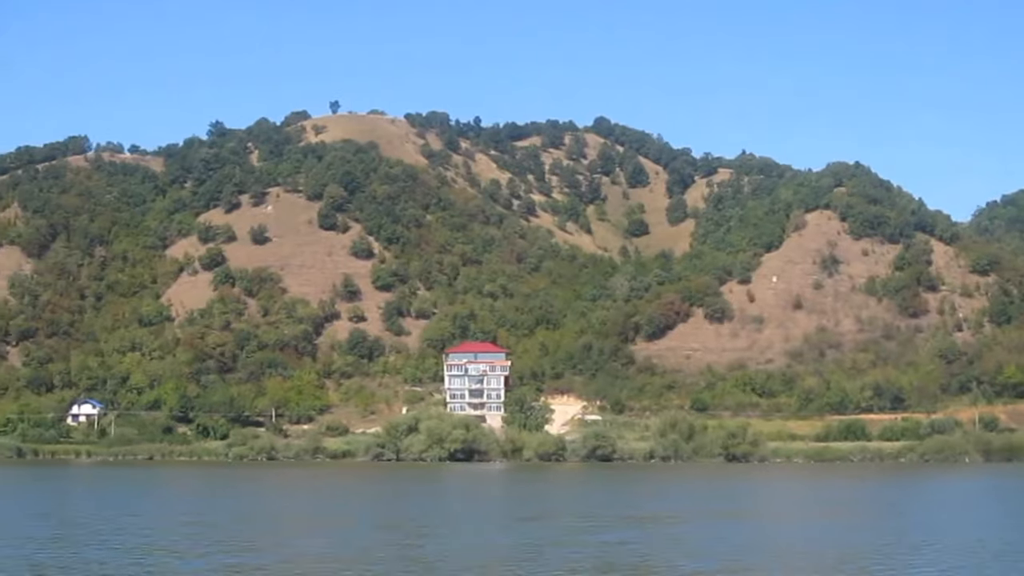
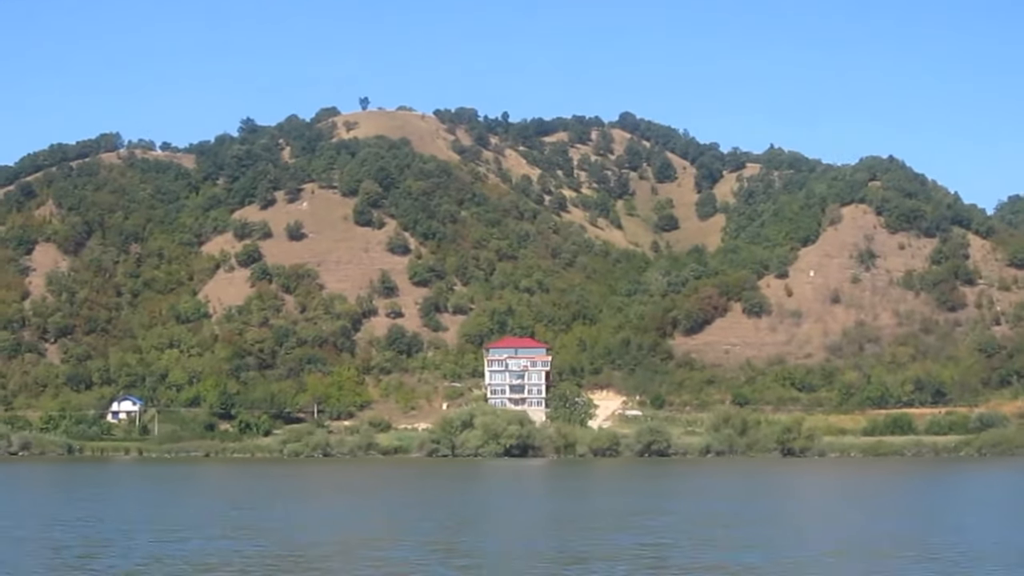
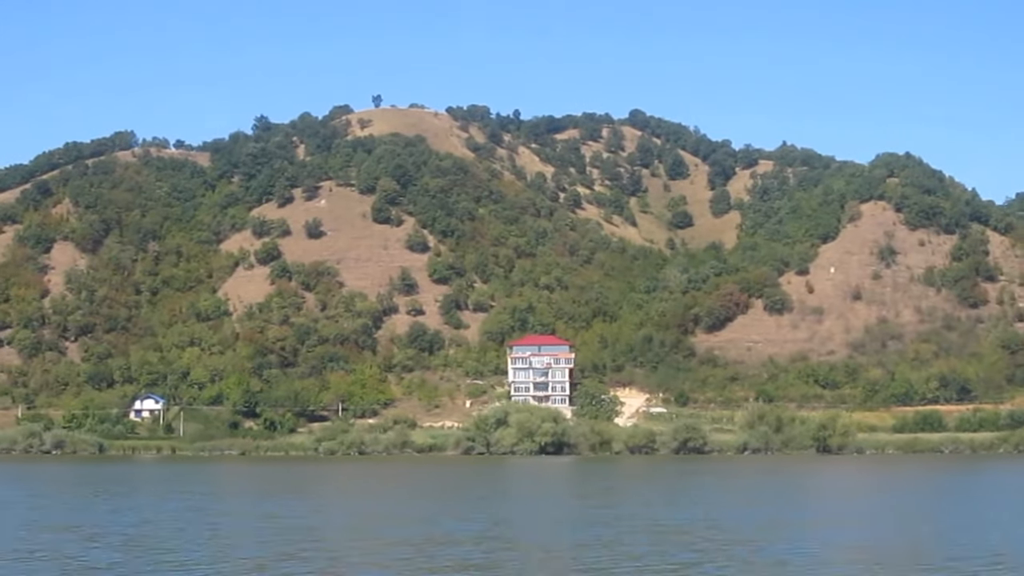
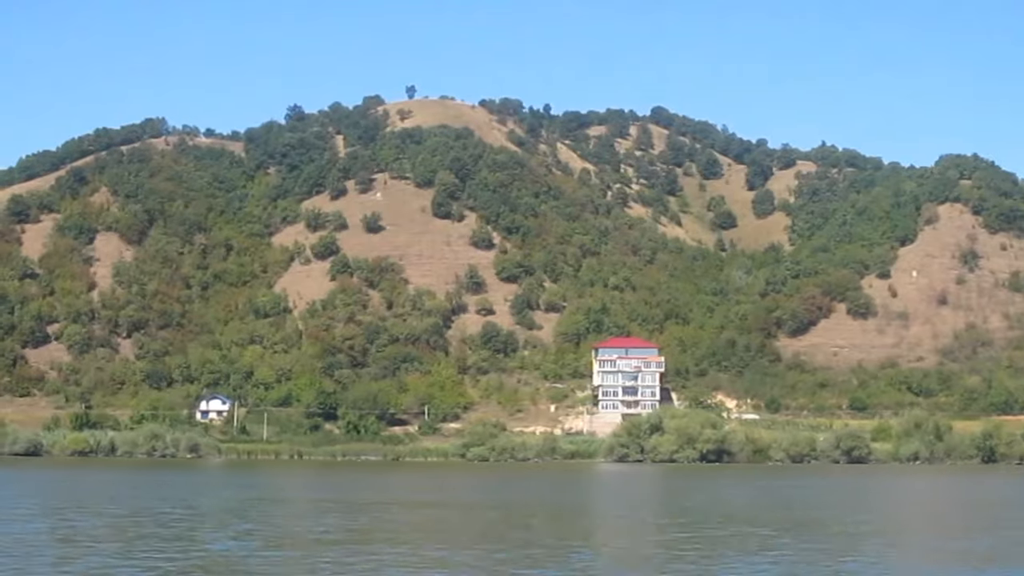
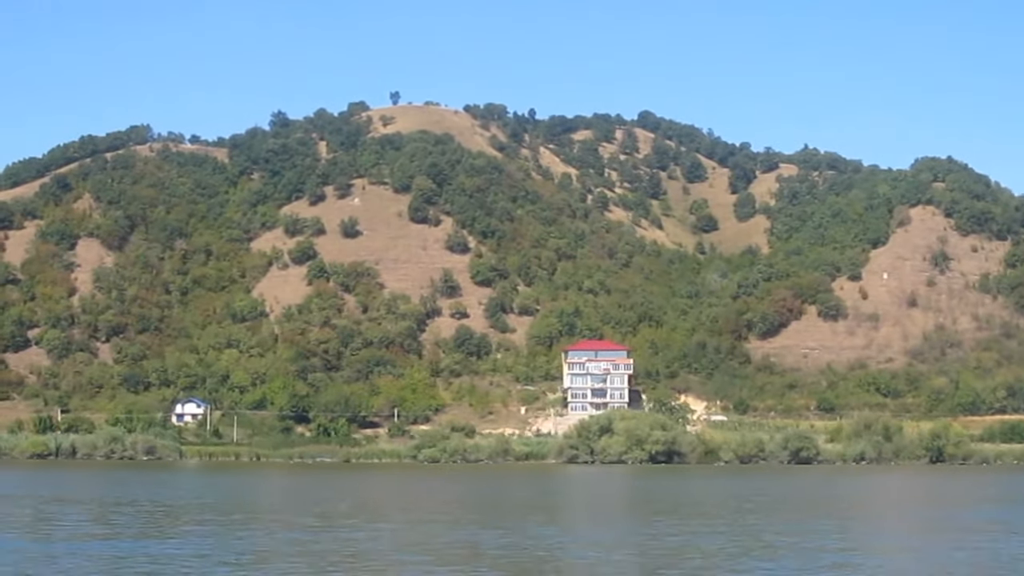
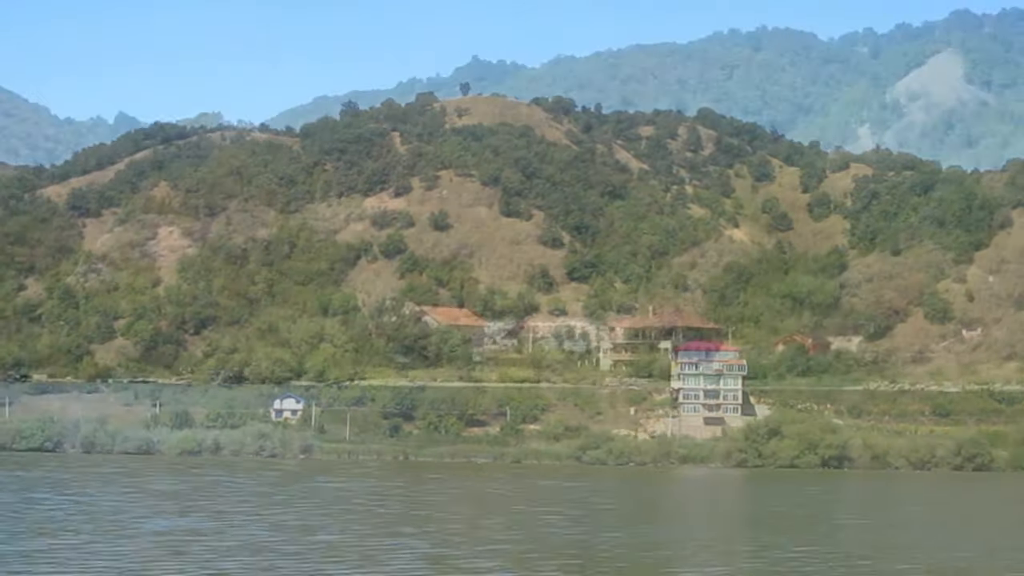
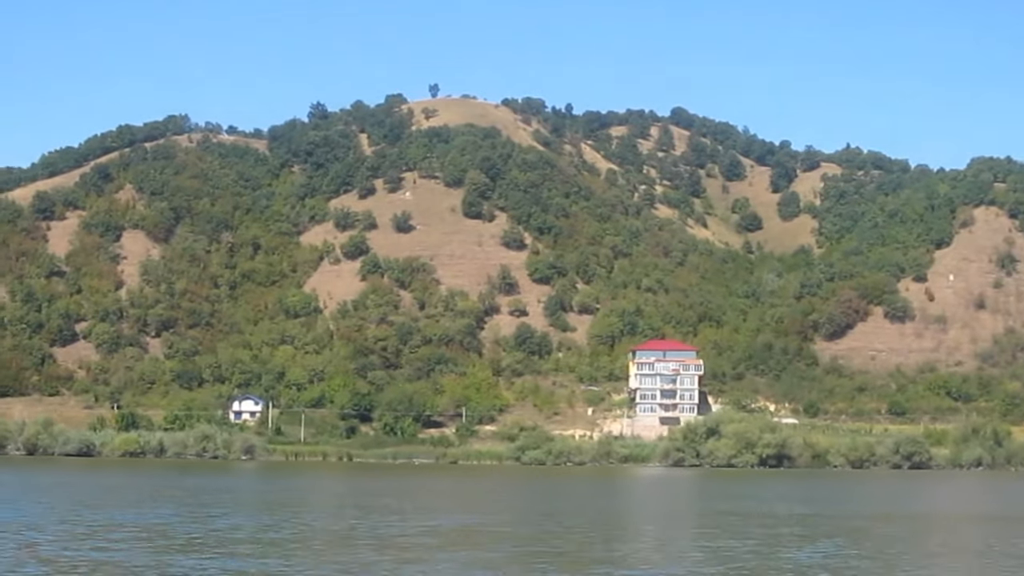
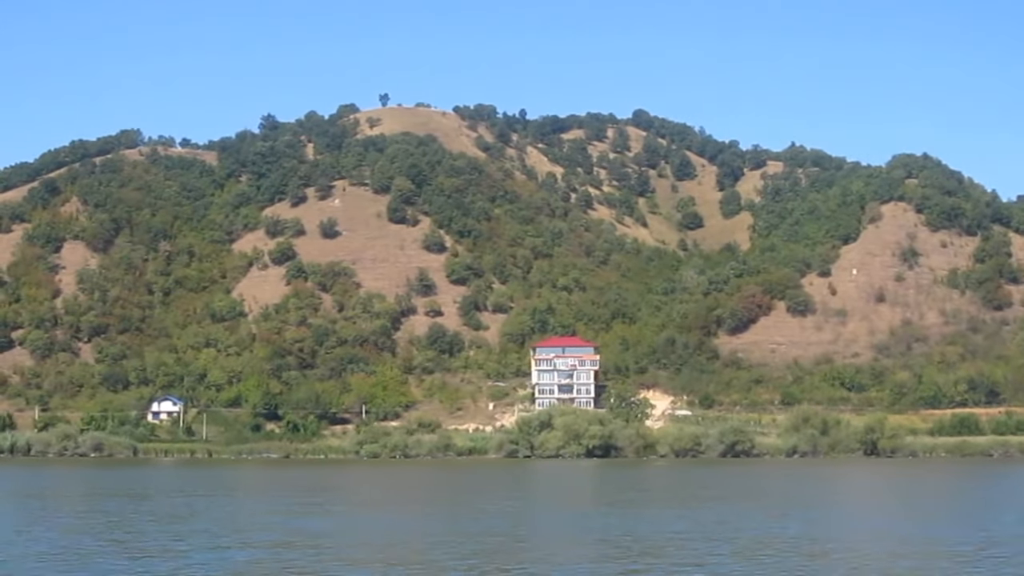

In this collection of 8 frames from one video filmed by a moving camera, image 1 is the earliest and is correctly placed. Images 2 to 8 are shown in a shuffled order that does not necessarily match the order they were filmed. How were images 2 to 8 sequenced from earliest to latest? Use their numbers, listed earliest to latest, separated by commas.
2, 3, 8, 5, 4, 7, 6
